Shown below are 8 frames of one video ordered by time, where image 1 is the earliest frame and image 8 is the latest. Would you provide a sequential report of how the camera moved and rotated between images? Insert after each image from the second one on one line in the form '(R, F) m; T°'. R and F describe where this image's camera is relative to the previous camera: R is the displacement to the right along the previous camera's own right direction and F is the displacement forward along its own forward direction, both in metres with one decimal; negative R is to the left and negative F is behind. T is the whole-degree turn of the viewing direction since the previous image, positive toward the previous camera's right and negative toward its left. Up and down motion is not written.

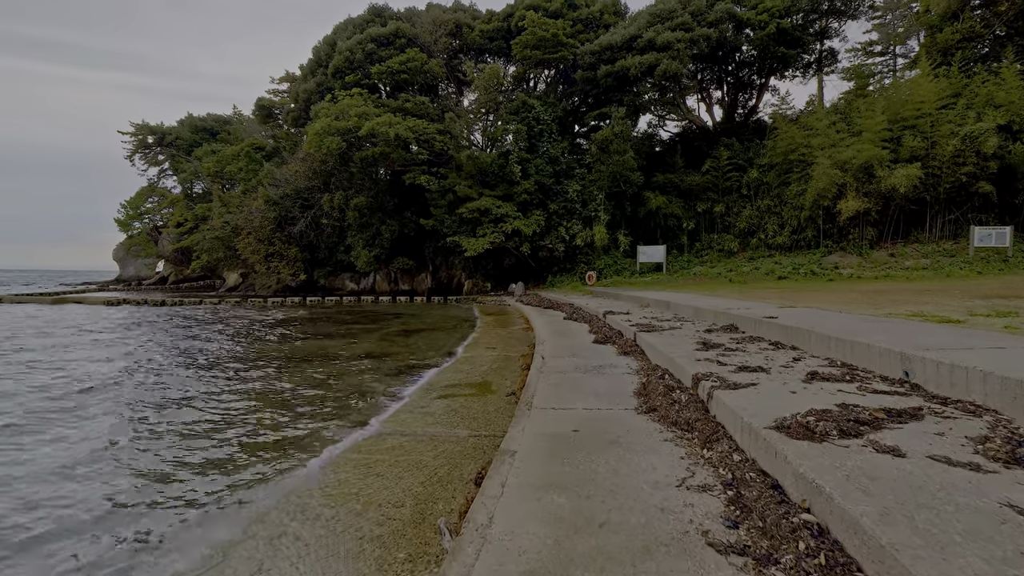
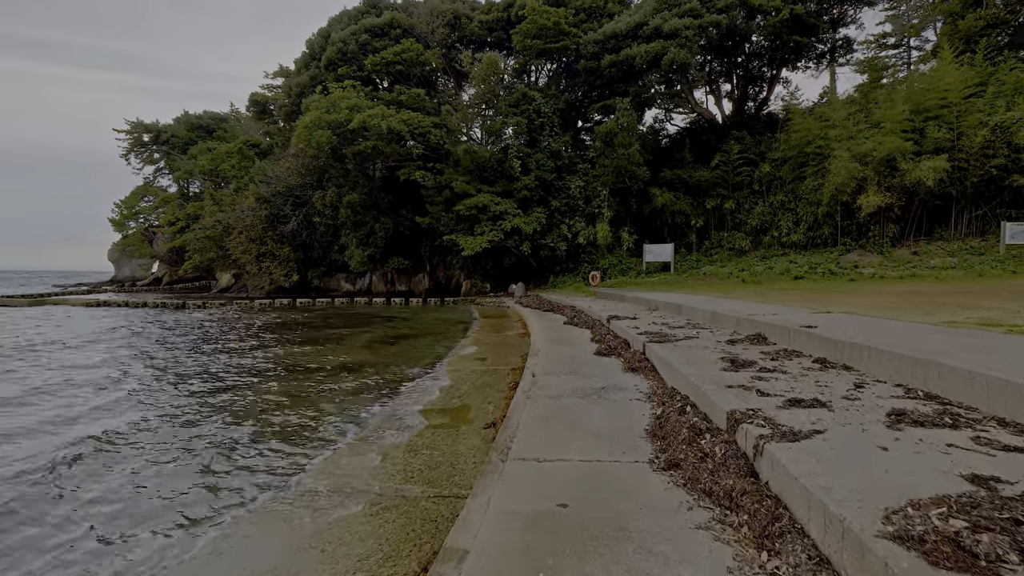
(+0.2, +0.8) m; -1°
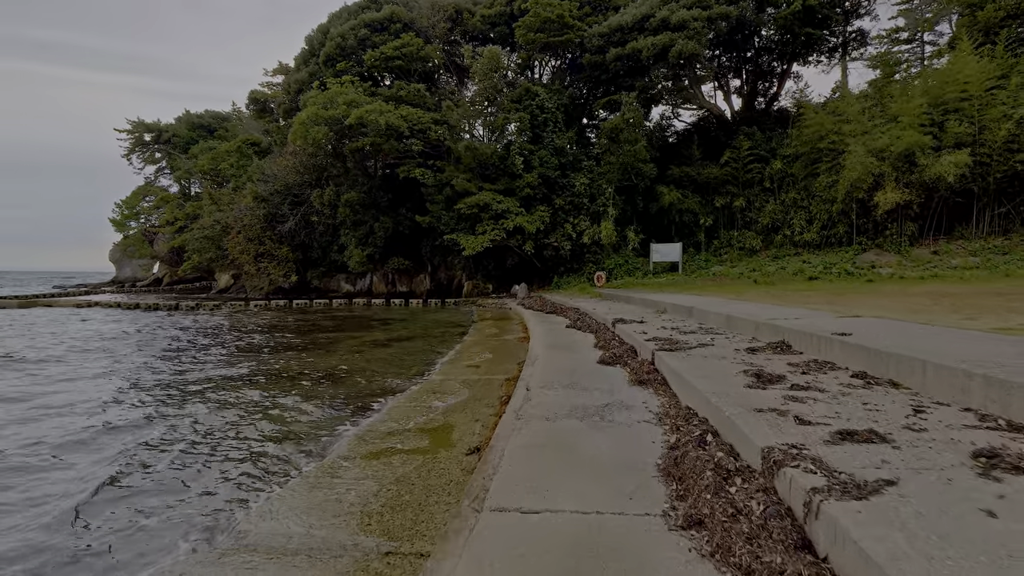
(+0.1, +0.5) m; -1°
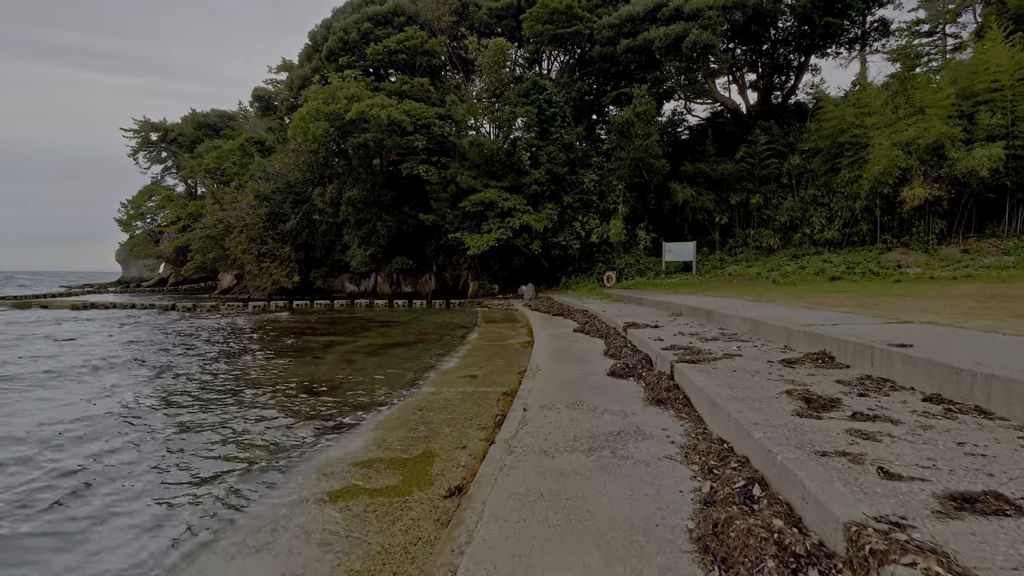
(+0.1, +0.5) m; -1°
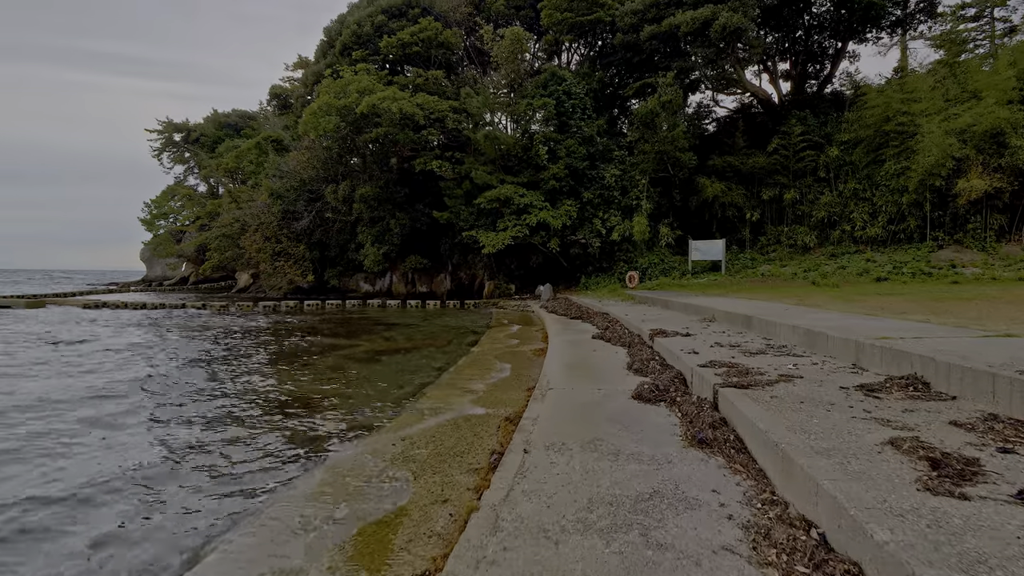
(+0.1, +0.7) m; -2°
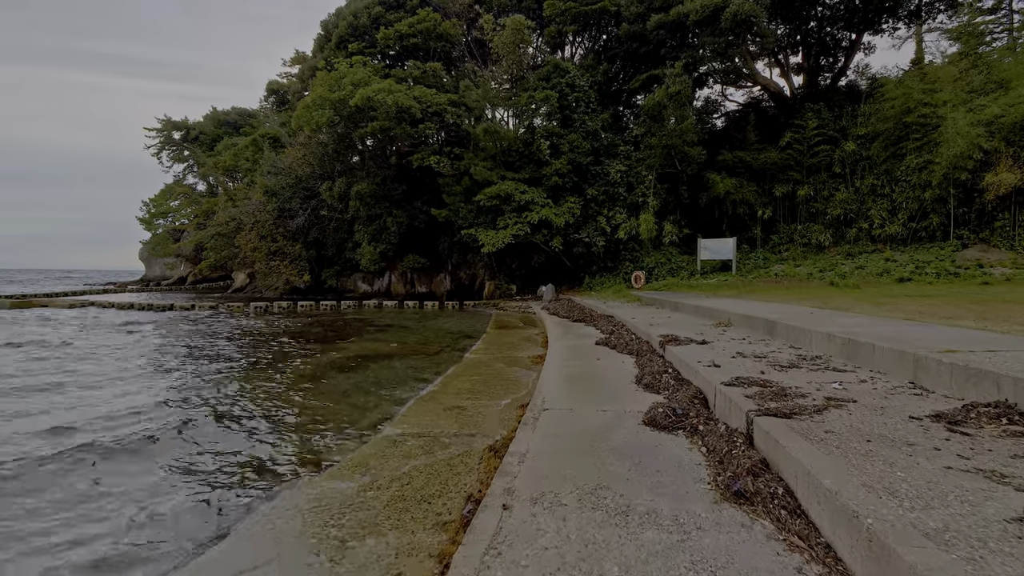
(+0.1, +0.5) m; -1°
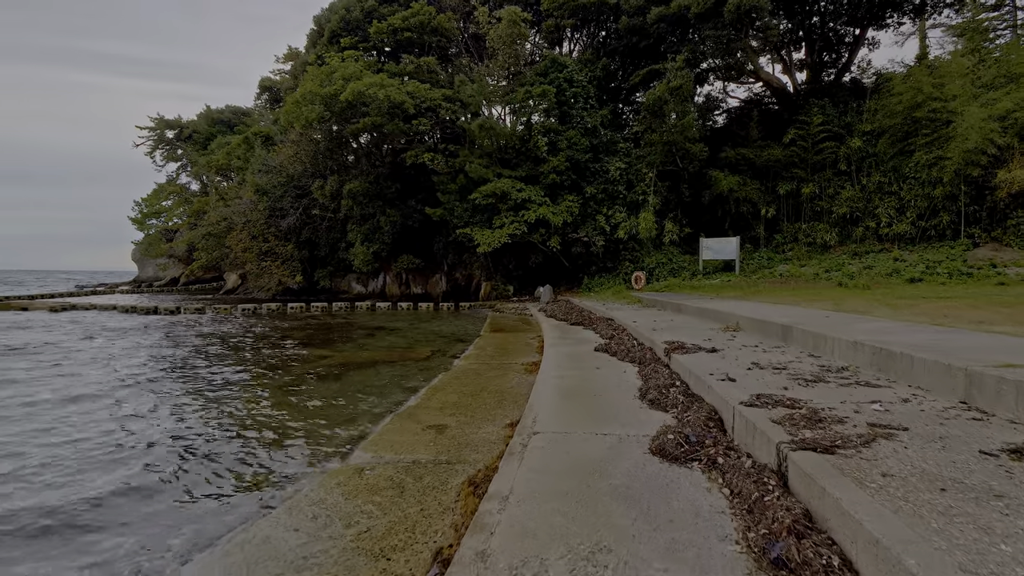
(+0.1, +0.4) m; 0°
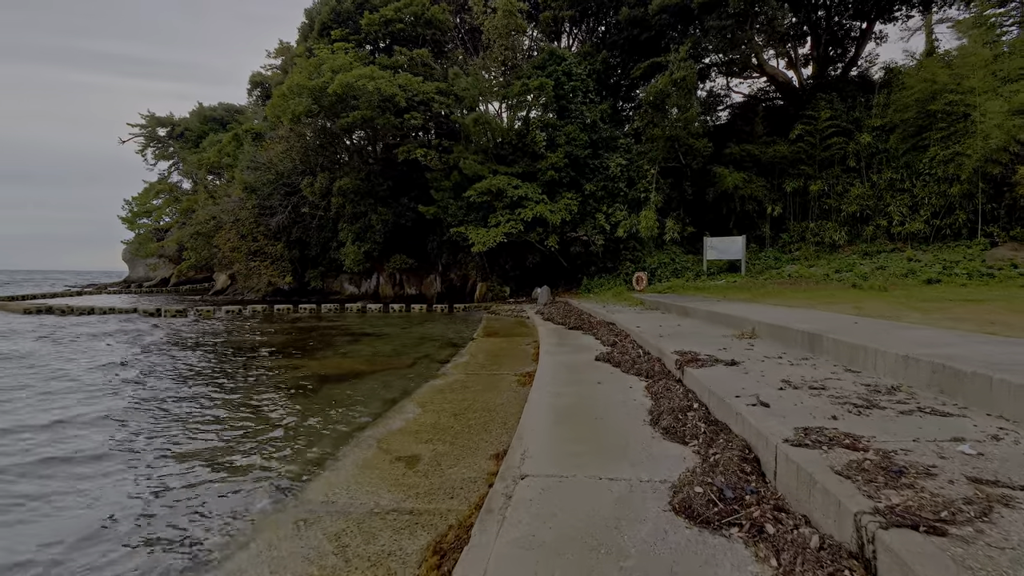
(+0.1, +0.5) m; 0°
